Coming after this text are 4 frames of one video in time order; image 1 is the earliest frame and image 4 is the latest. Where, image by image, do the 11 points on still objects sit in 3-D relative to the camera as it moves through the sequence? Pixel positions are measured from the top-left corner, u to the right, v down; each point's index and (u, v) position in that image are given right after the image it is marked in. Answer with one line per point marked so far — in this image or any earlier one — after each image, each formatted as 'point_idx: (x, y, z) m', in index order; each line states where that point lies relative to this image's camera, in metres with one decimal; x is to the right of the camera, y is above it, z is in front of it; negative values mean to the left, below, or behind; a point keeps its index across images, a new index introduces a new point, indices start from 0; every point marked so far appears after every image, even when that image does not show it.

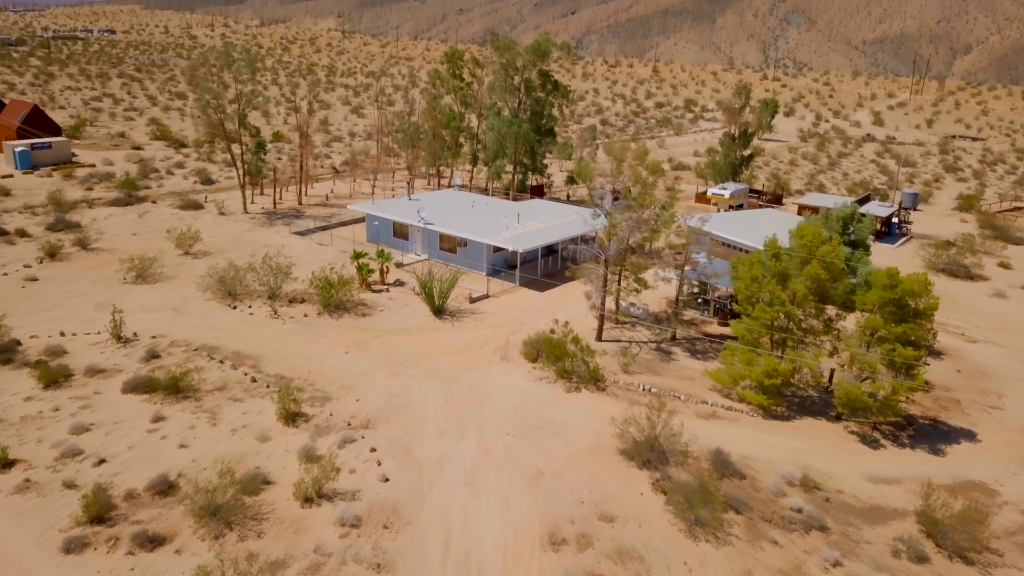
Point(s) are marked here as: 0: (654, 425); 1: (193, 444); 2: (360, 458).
0: (+3.5, -3.3, +19.0) m
1: (-7.6, -3.7, +18.6) m
2: (-3.6, -4.0, +18.5) m
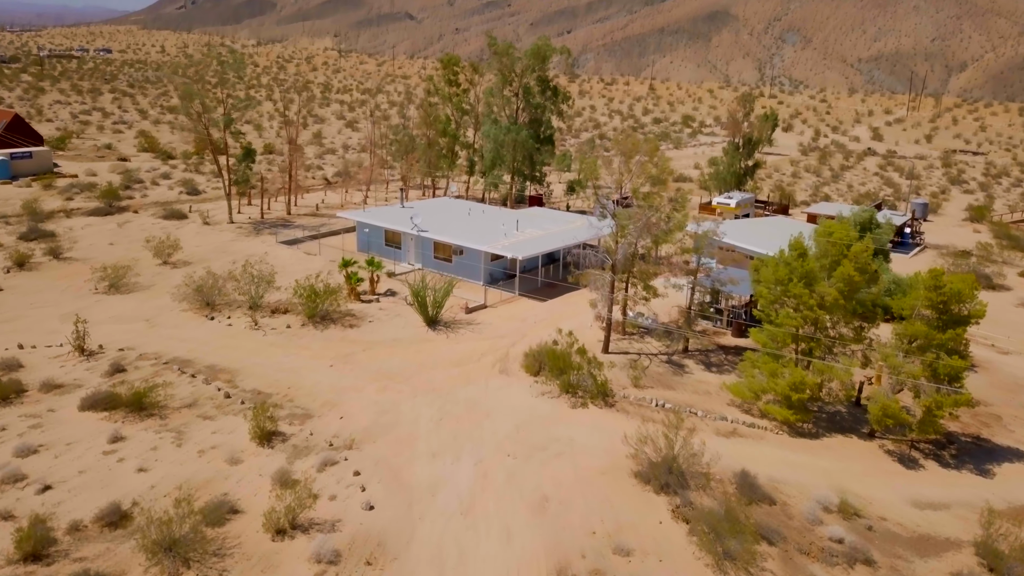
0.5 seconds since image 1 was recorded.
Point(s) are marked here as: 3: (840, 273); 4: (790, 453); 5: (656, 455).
0: (+3.5, -3.4, +17.0) m
1: (-7.6, -3.8, +16.5) m
2: (-3.6, -4.1, +16.4) m
3: (+8.2, +0.4, +19.3) m
4: (+6.7, -3.9, +18.6) m
5: (+3.2, -3.7, +17.0) m
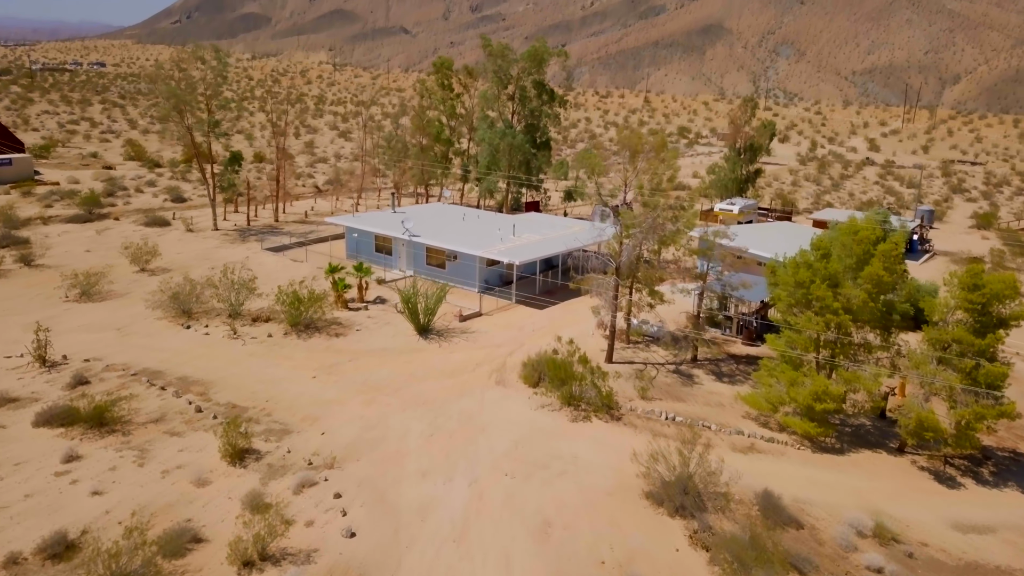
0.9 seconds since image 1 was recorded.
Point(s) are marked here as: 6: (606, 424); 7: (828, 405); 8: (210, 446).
0: (+3.5, -3.4, +15.3) m
1: (-7.7, -3.8, +14.8) m
2: (-3.6, -4.1, +14.7) m
3: (+8.1, +0.3, +17.8) m
4: (+6.6, -4.0, +17.0) m
5: (+3.1, -3.7, +15.4) m
6: (+2.3, -3.3, +18.9) m
7: (+7.1, -2.6, +17.3) m
8: (-6.5, -3.4, +16.7) m
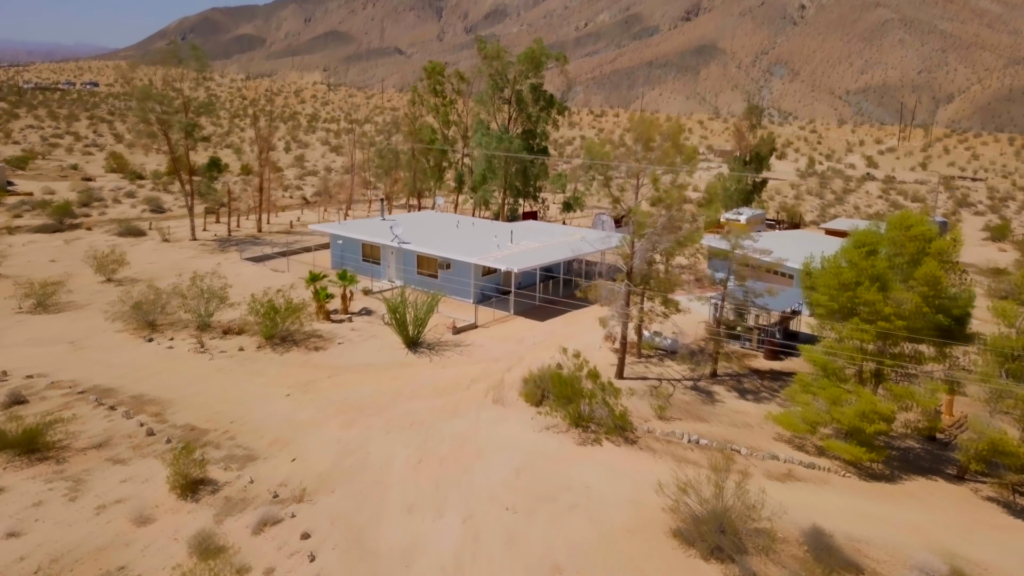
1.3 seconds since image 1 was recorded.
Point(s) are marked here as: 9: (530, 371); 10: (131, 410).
0: (+3.5, -3.4, +12.9) m
1: (-7.6, -3.8, +12.3) m
2: (-3.6, -4.1, +12.2) m
3: (+8.1, +0.3, +15.5) m
4: (+6.7, -4.0, +14.6) m
5: (+3.2, -3.7, +12.9) m
6: (+2.3, -3.4, +16.4) m
7: (+7.1, -2.6, +14.9) m
8: (-6.5, -3.4, +14.2) m
9: (+0.5, -2.1, +20.0) m
10: (-8.4, -2.7, +17.2) m
